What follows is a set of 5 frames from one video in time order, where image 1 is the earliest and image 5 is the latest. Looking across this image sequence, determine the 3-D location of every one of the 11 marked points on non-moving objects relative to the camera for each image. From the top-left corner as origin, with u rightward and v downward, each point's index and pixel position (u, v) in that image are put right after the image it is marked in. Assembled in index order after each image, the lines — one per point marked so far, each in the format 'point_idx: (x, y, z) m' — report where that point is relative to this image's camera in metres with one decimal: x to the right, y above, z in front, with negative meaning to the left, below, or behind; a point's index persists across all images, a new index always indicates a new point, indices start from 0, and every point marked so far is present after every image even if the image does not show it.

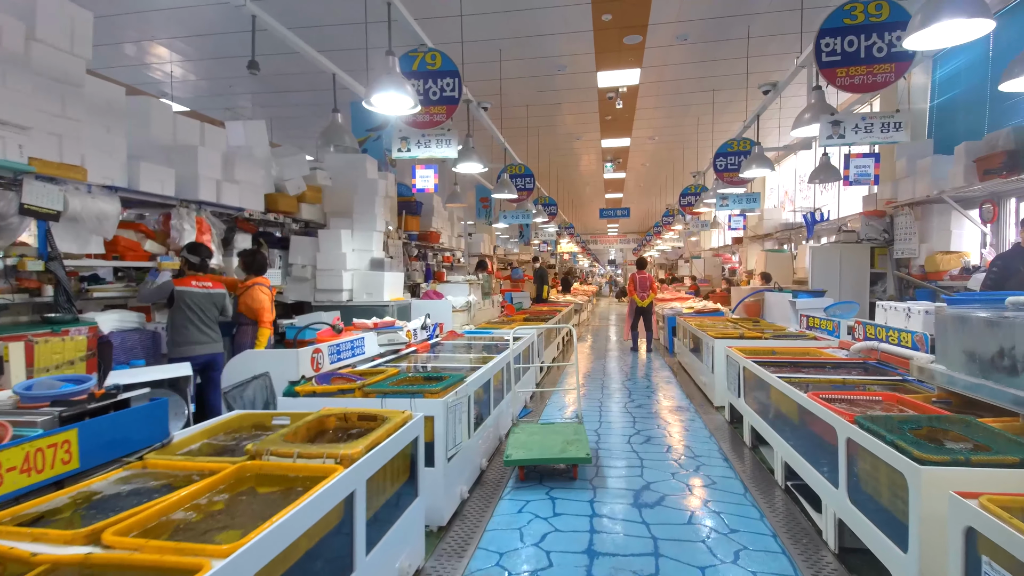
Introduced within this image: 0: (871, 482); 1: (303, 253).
0: (+1.6, -0.9, +2.3) m
1: (-2.4, +0.4, +5.8) m
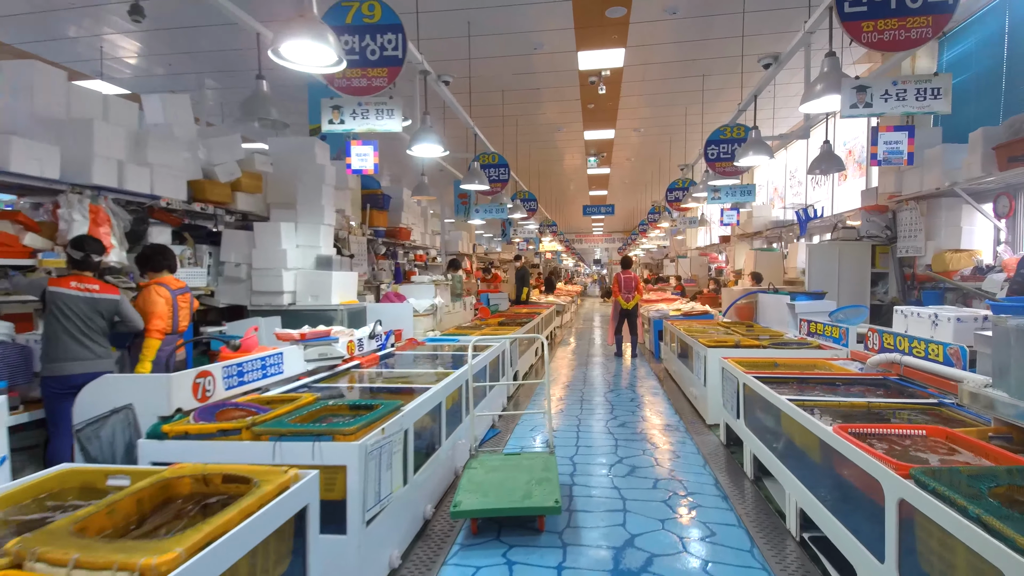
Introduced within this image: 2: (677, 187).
0: (+1.4, -0.9, +1.7) m
1: (-2.7, +0.4, +5.0) m
2: (+3.1, +1.9, +9.6) m
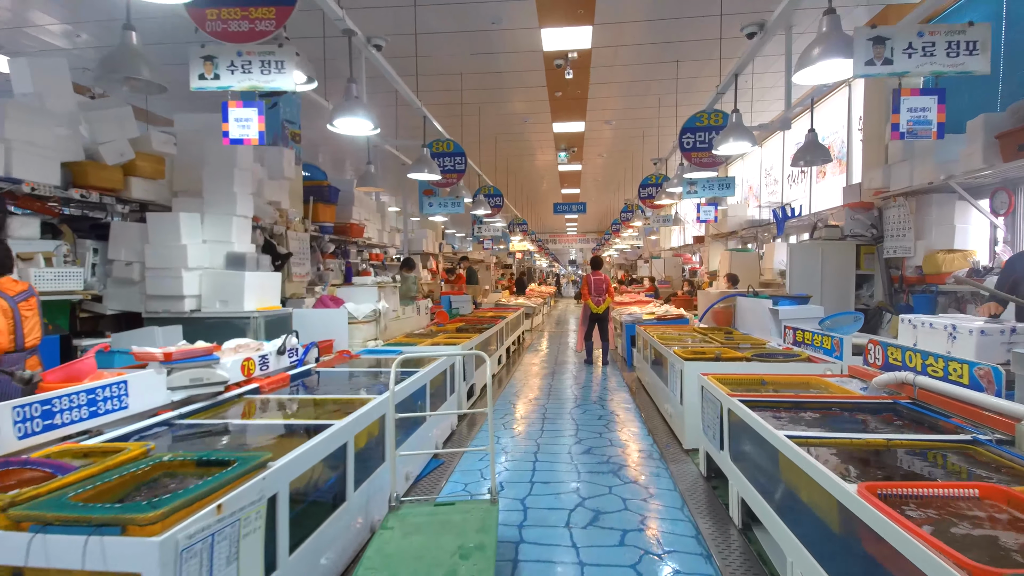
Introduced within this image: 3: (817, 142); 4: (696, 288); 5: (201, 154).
0: (+1.1, -0.9, +1.0) m
1: (-3.1, +0.4, +4.2) m
2: (+2.5, +1.9, +9.1) m
3: (+3.0, +1.5, +5.1) m
4: (+4.1, 0.0, +11.5) m
5: (-2.8, +1.2, +4.6) m
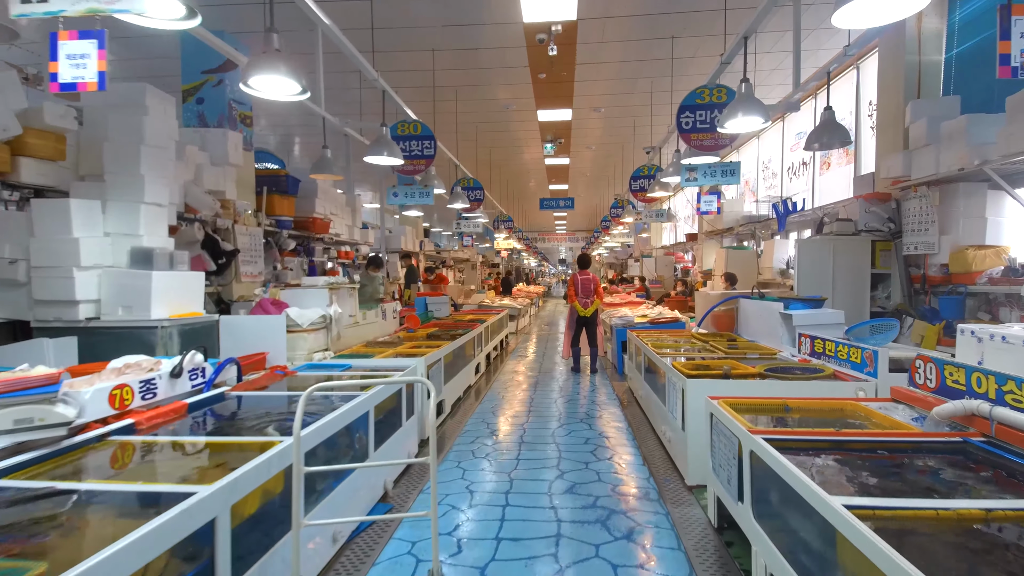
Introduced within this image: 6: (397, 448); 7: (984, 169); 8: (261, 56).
0: (+1.0, -1.0, +0.4) m
1: (-3.4, +0.3, +3.4) m
2: (+2.1, +1.9, +8.4) m
3: (+2.8, +1.4, +4.4) m
4: (+3.8, 0.0, +10.9) m
5: (-3.0, +1.2, +3.8) m
6: (-0.8, -1.1, +3.5) m
7: (+4.1, +1.0, +4.4) m
8: (-1.4, +1.3, +2.8) m
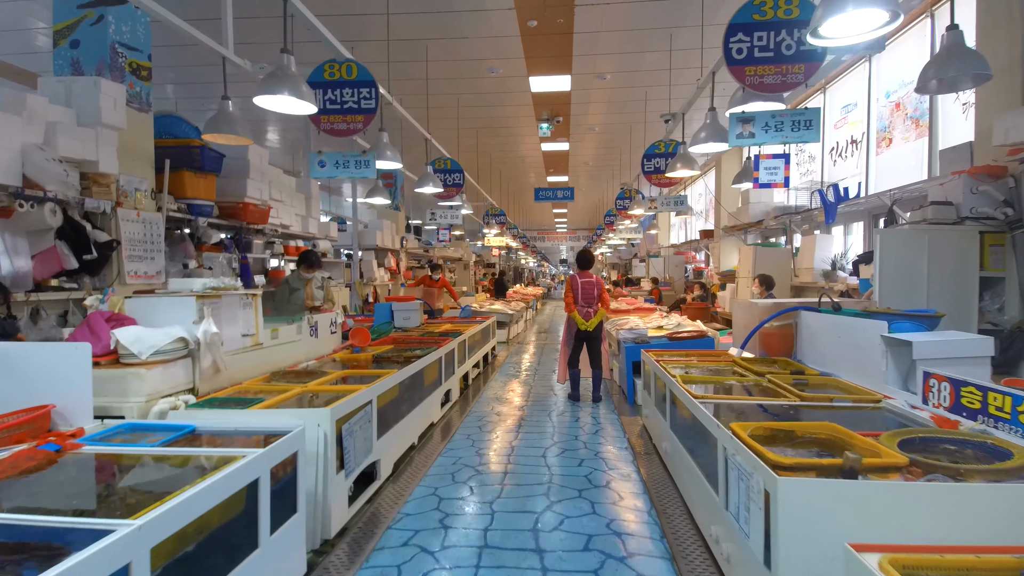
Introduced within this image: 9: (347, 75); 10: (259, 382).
0: (+0.7, -1.0, -1.1) m
1: (-3.6, +0.3, +1.9) m
2: (+2.0, +1.8, +6.9) m
3: (+2.6, +1.4, +2.9) m
4: (+3.6, 0.0, +9.4) m
5: (-3.2, +1.1, +2.3) m
6: (-1.0, -1.1, +2.0) m
7: (+3.9, +1.0, +2.9) m
8: (-1.6, +1.2, +1.3) m
9: (-1.2, +1.6, +4.0) m
10: (-1.6, -0.6, +3.3) m
